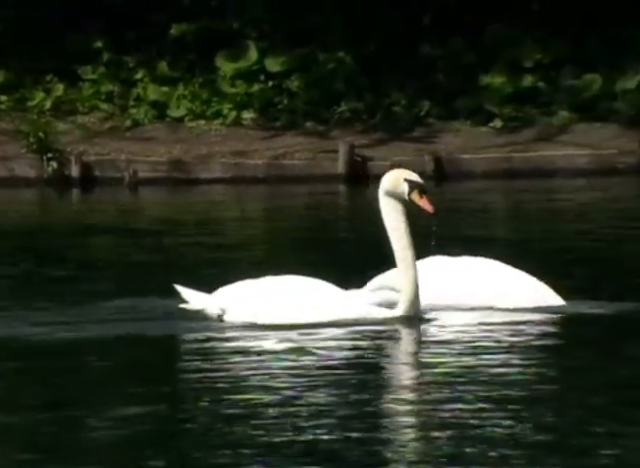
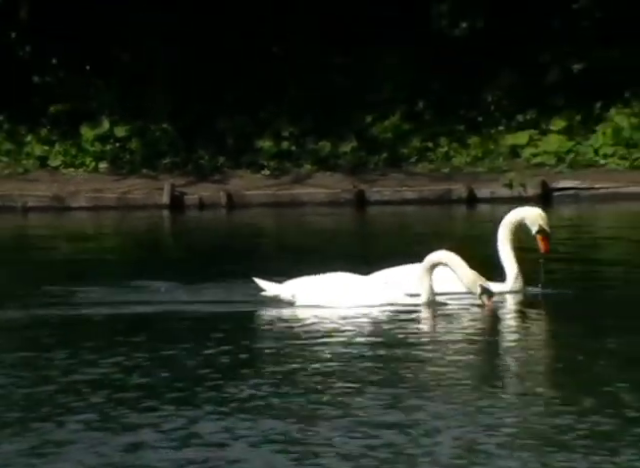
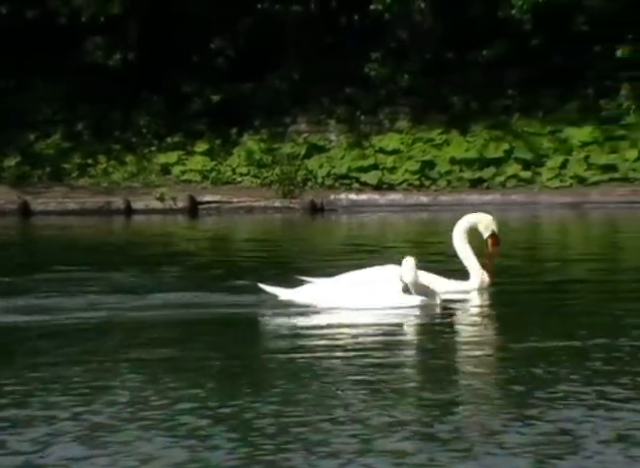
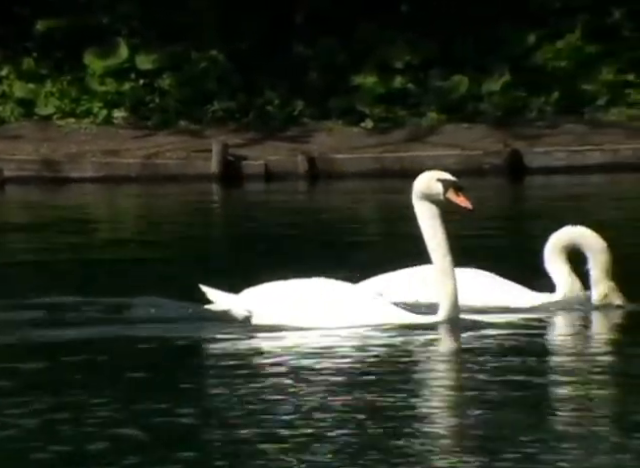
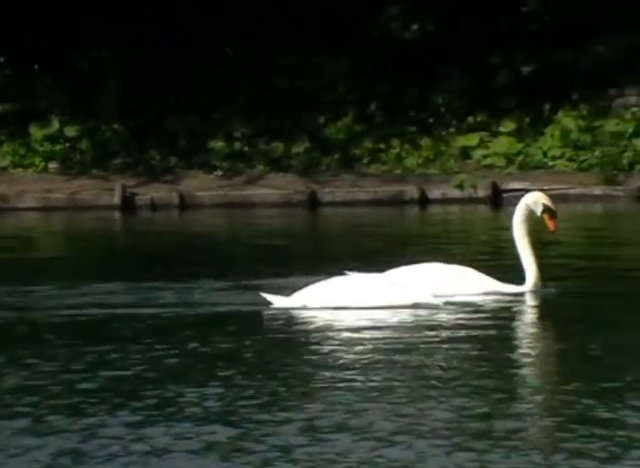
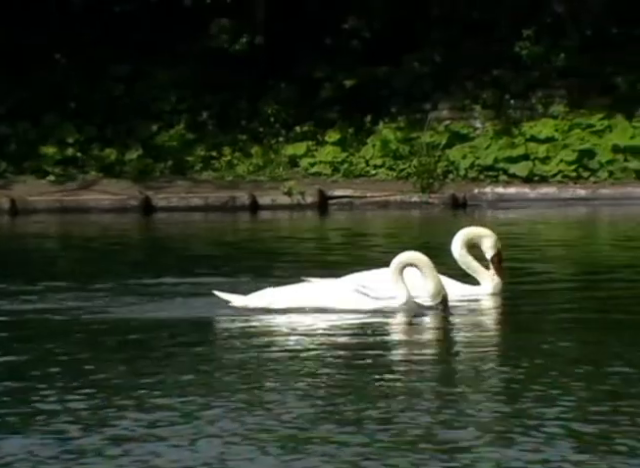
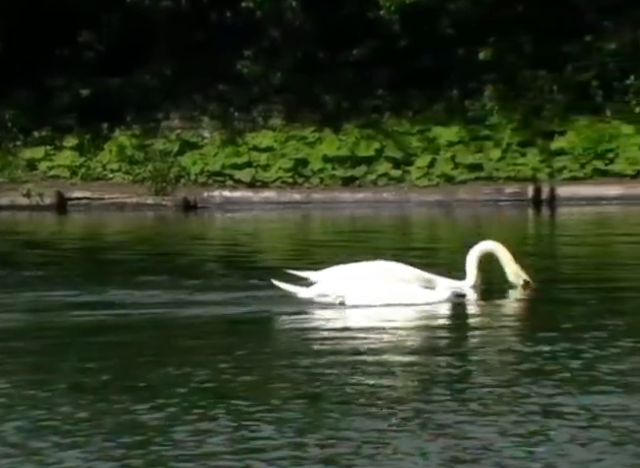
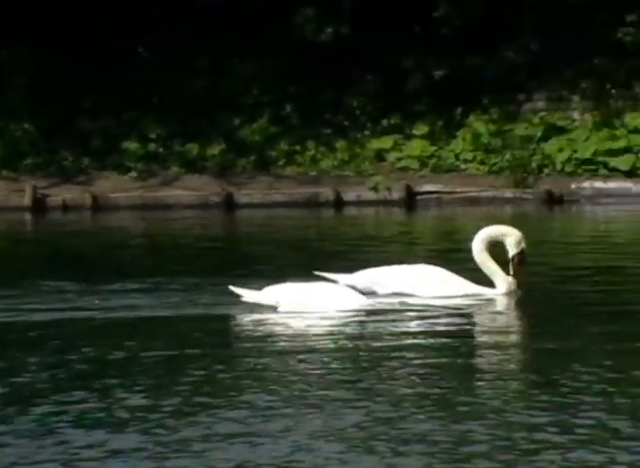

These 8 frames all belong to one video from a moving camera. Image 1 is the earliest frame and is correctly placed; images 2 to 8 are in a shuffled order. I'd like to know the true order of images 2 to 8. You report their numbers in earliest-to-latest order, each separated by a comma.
4, 2, 5, 8, 6, 3, 7
